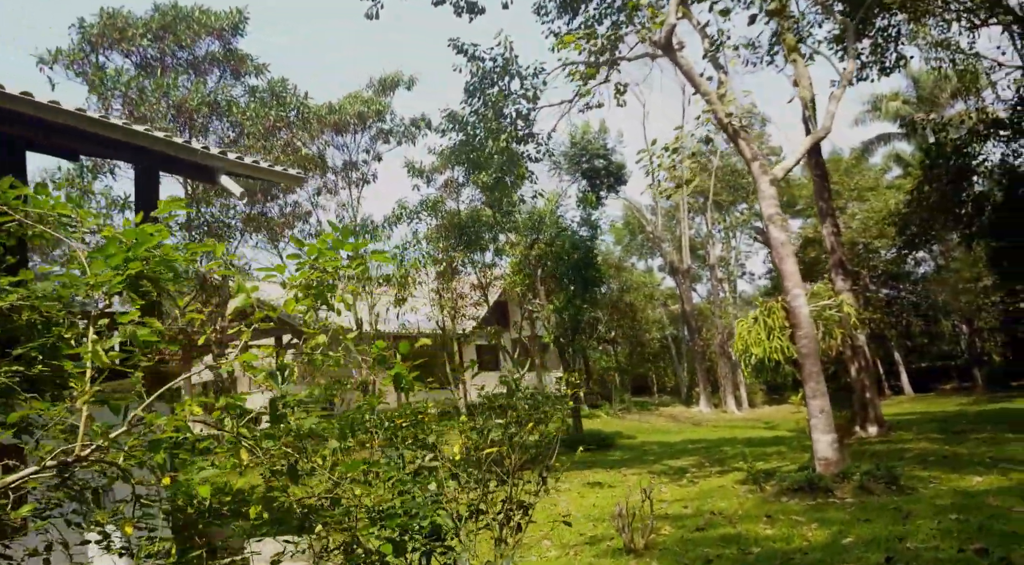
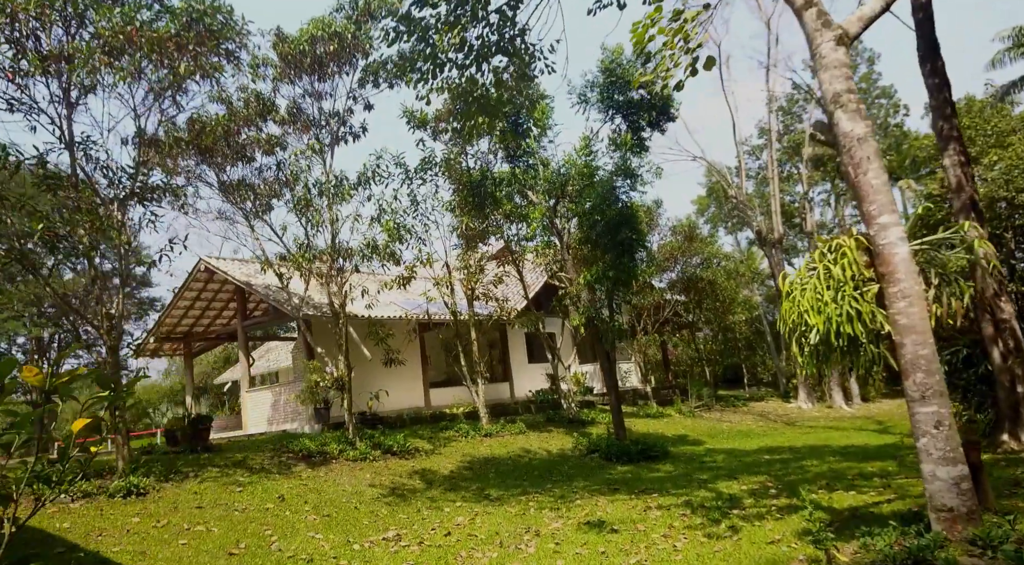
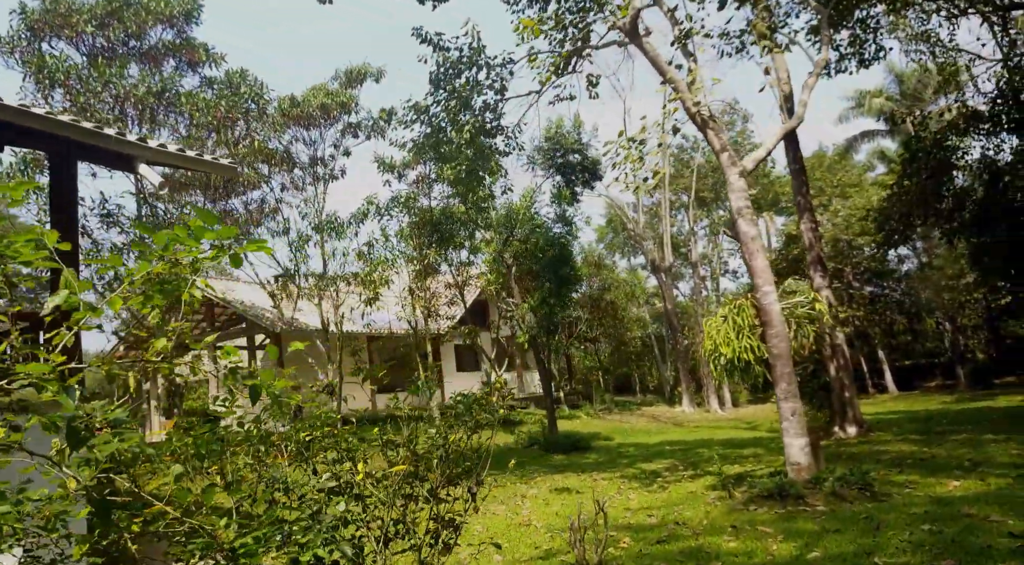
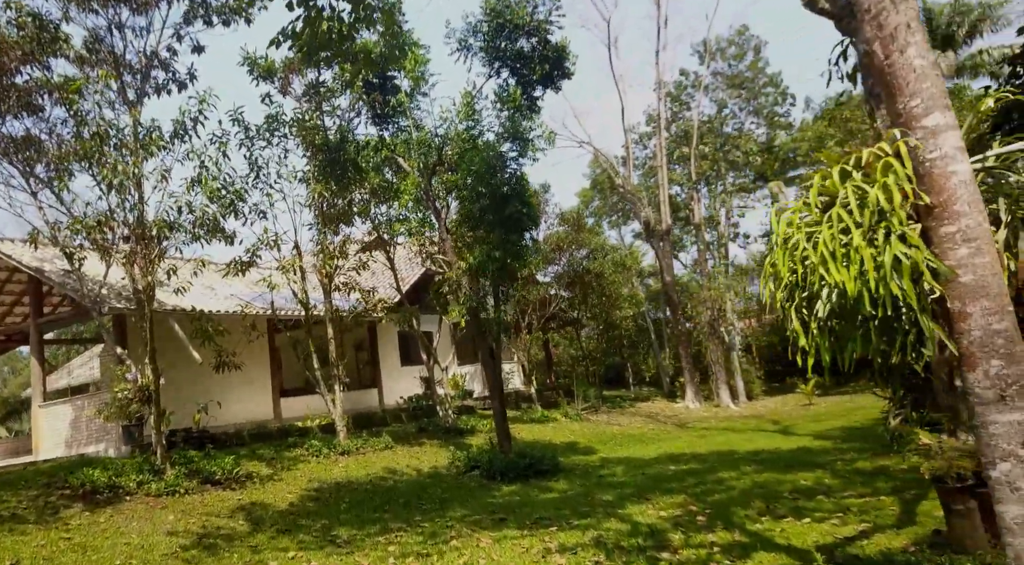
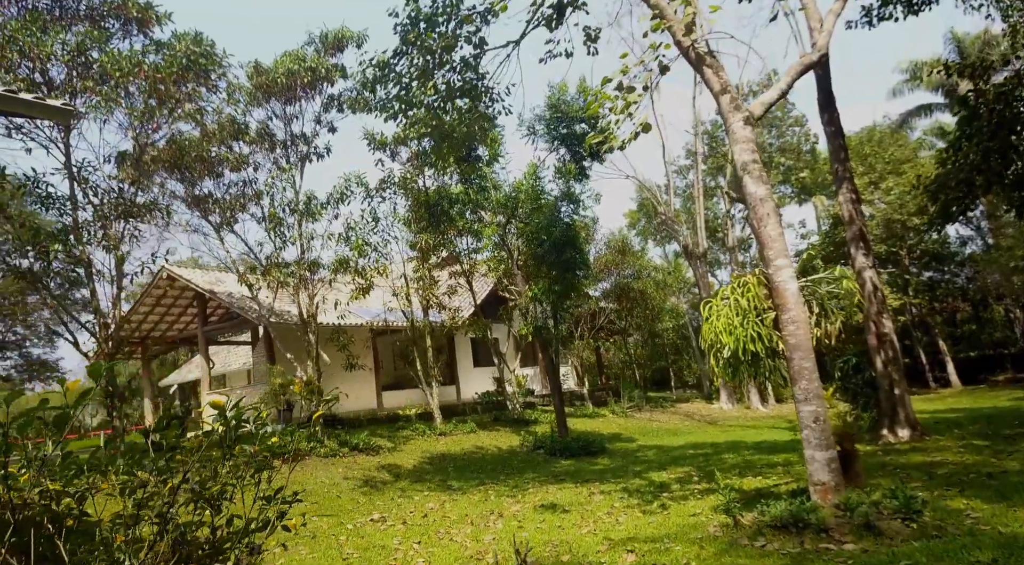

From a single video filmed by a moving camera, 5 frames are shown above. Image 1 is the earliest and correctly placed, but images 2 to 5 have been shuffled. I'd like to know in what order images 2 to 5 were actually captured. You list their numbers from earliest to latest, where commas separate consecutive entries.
3, 5, 2, 4
